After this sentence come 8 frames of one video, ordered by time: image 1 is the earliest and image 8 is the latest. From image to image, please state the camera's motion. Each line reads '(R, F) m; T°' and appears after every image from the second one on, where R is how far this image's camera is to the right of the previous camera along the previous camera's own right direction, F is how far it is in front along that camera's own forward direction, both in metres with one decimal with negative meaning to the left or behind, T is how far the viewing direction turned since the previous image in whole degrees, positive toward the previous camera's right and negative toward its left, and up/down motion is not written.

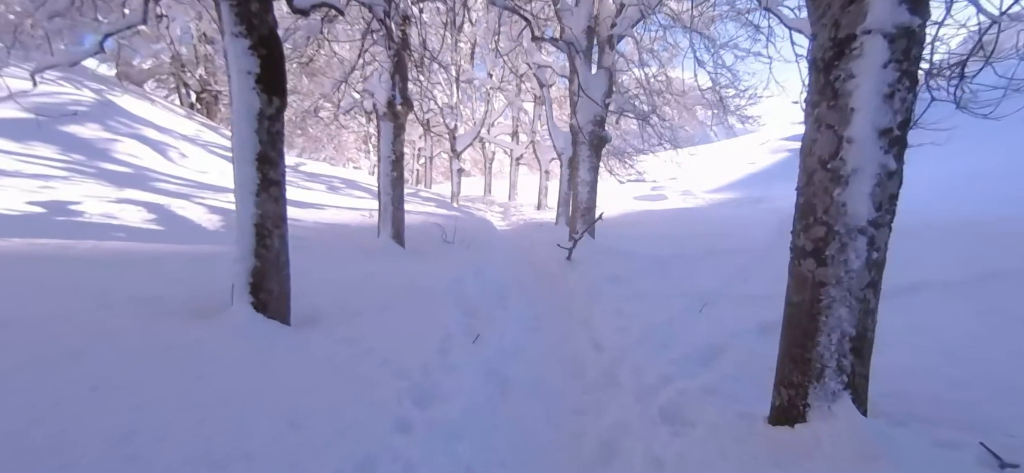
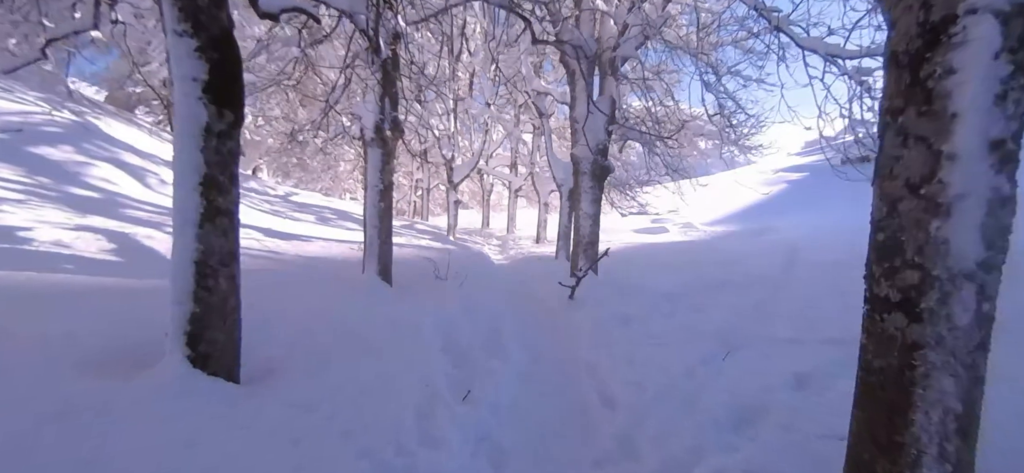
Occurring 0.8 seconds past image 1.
(0.0, +0.5) m; 0°
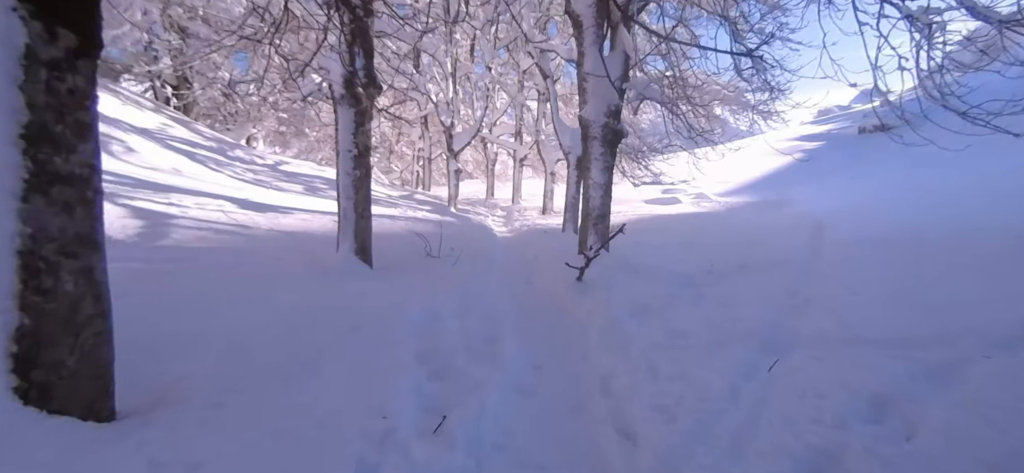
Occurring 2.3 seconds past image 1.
(+0.1, +0.9) m; -1°
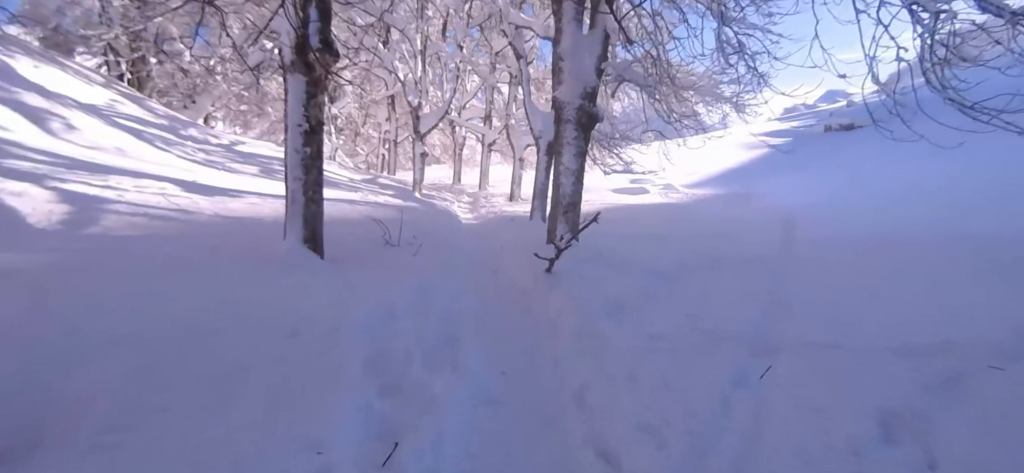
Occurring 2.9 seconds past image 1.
(0.0, +0.4) m; +4°
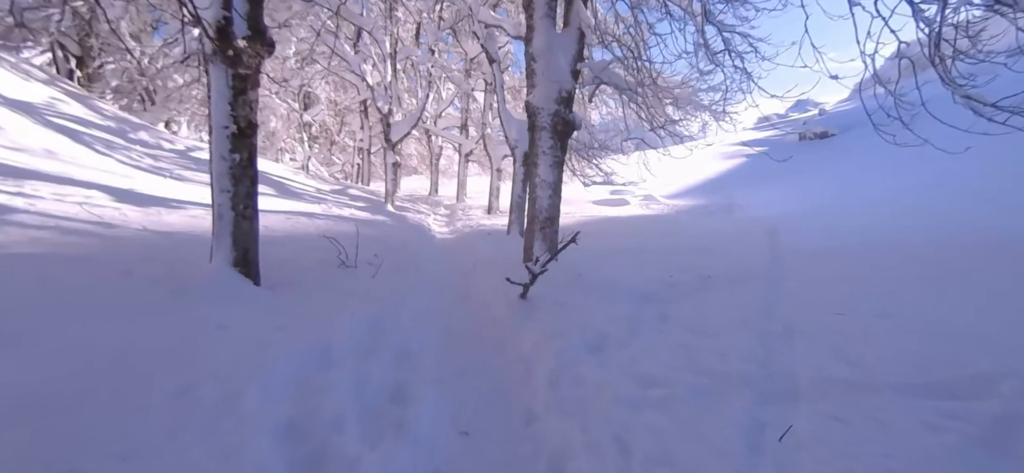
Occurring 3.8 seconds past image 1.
(+0.1, +0.6) m; +2°
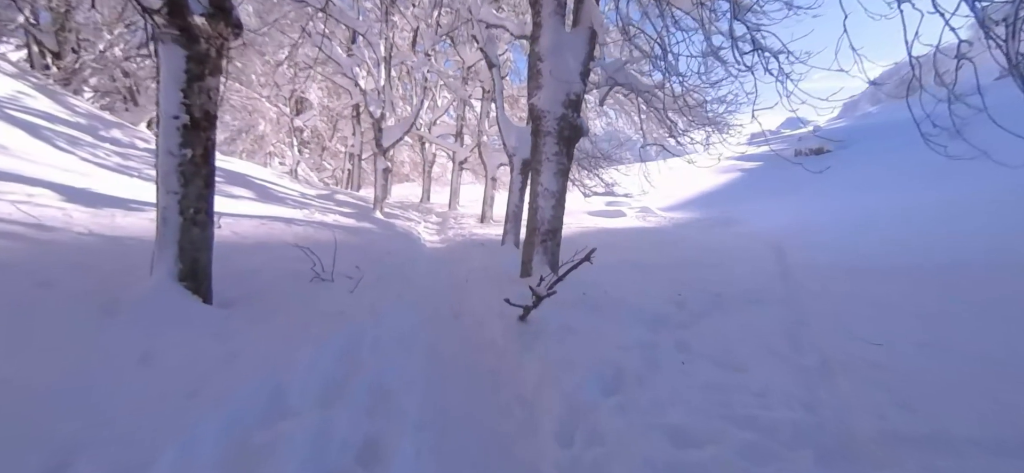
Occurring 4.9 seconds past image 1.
(-0.1, +0.6) m; +1°
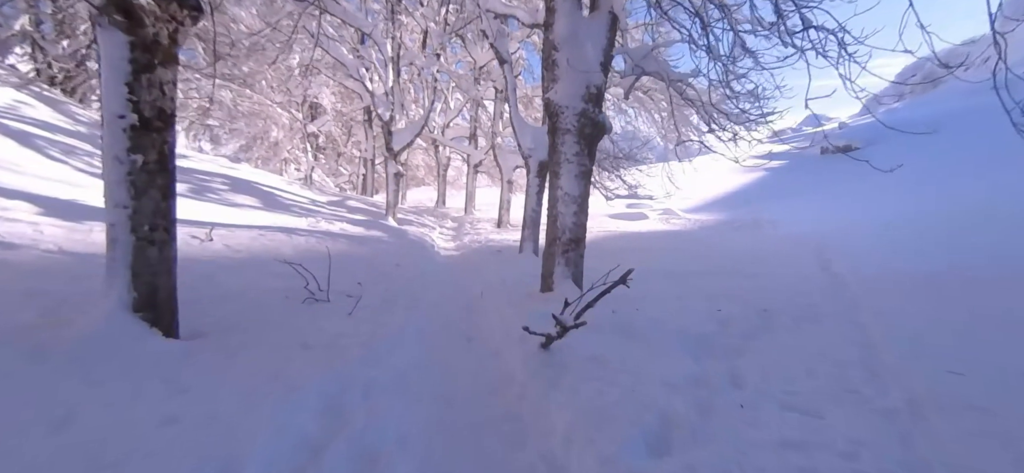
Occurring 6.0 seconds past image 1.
(0.0, +0.6) m; -2°
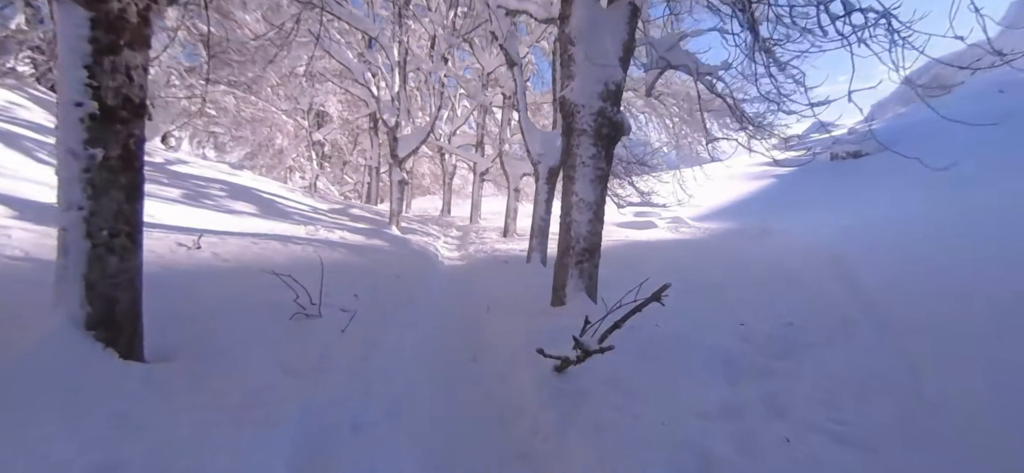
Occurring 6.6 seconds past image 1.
(0.0, +0.4) m; -1°
